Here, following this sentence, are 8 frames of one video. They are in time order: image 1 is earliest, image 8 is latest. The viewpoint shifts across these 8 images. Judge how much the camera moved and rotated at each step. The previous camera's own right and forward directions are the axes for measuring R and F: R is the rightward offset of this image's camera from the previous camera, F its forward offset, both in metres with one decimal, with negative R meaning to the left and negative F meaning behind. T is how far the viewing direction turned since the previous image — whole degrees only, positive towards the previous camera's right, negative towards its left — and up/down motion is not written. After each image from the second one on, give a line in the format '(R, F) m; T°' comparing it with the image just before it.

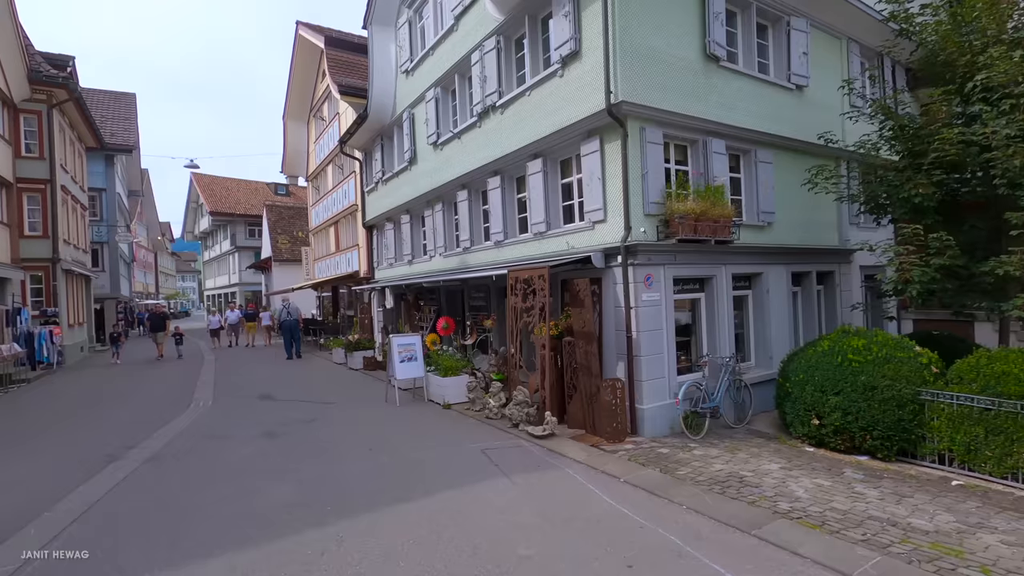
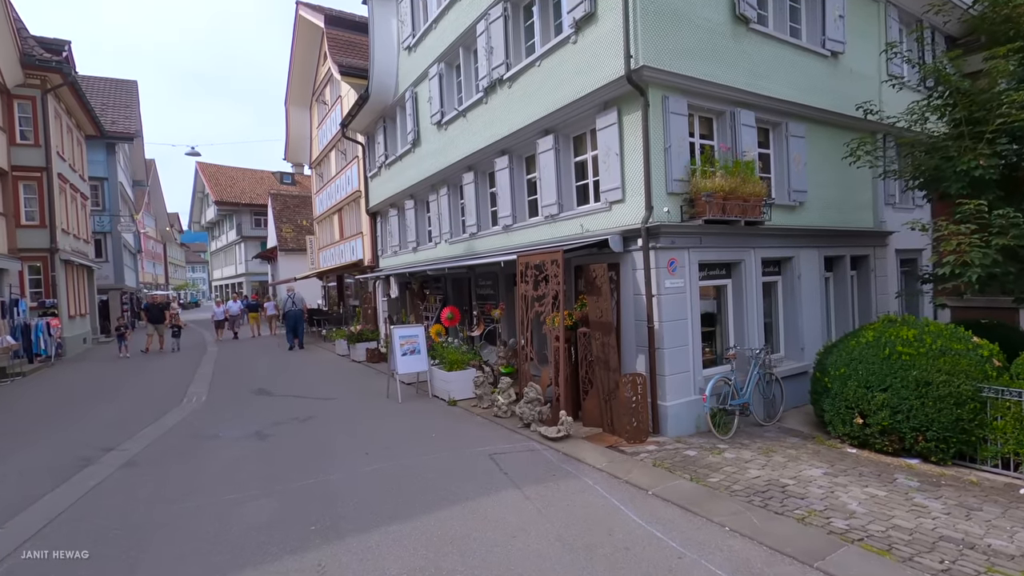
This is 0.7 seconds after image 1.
(0.0, +0.7) m; -1°
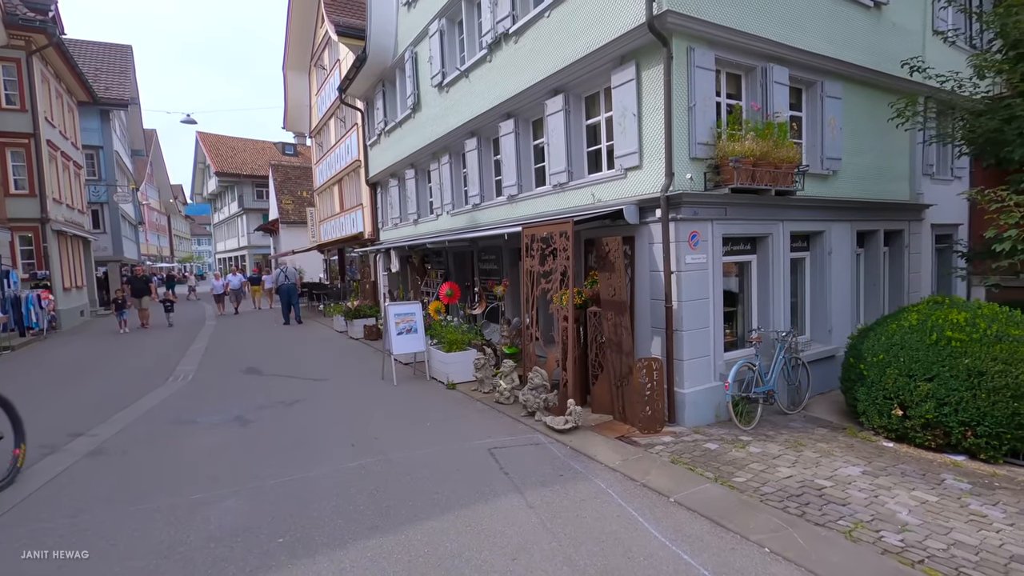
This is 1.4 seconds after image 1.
(0.0, +0.7) m; -1°
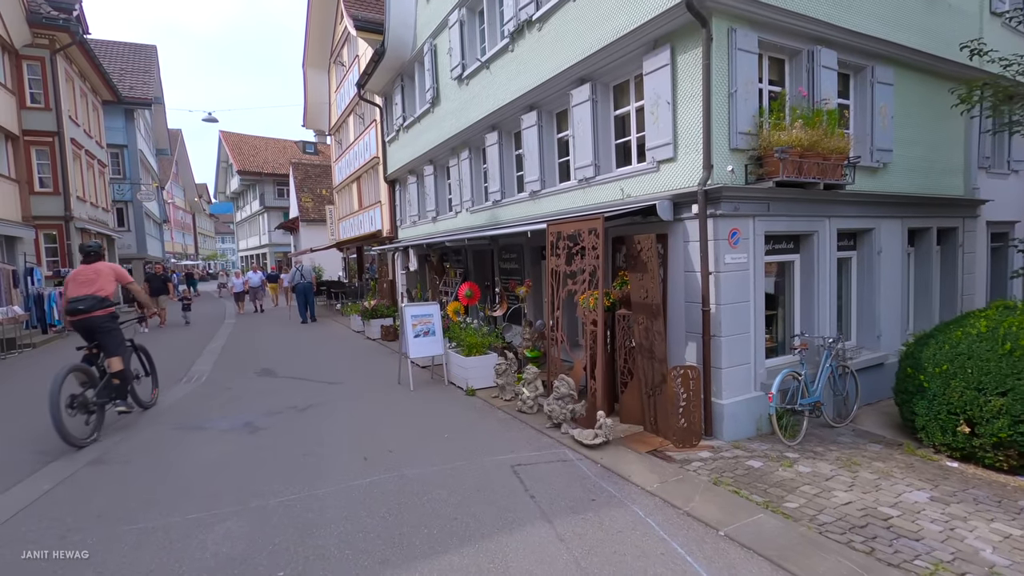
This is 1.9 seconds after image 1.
(-0.1, +0.4) m; -2°
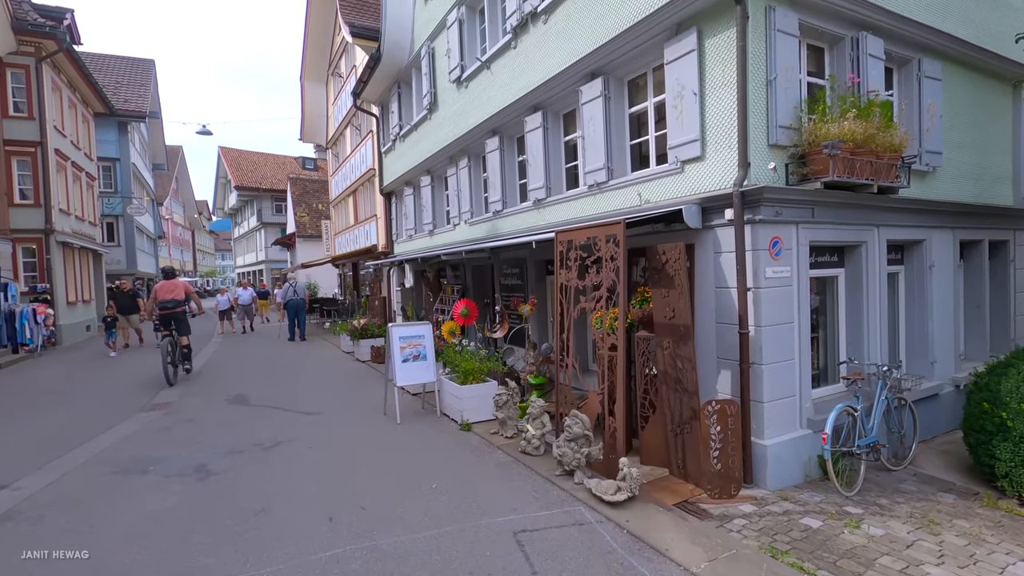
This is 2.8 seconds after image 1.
(0.0, +0.9) m; 0°
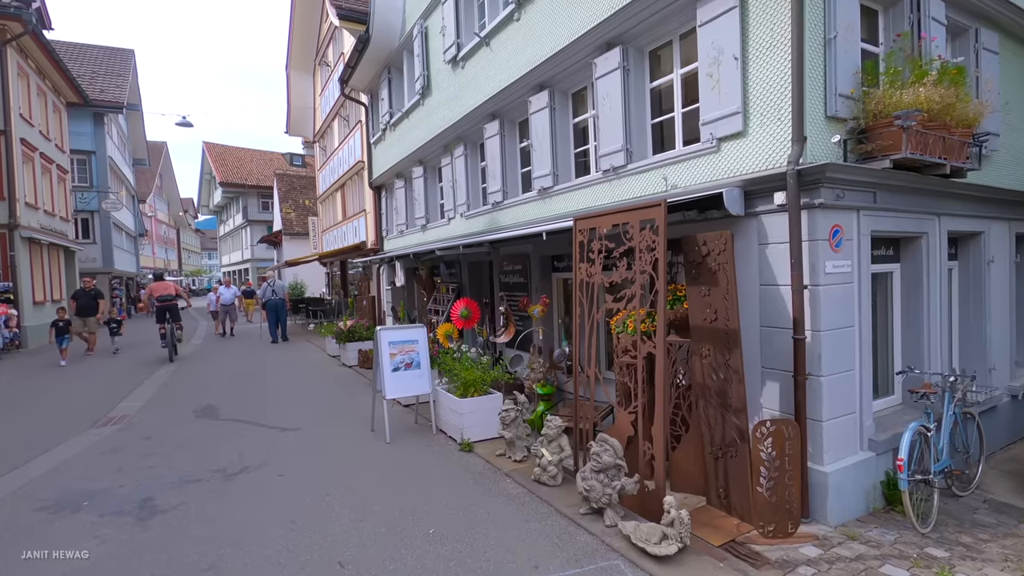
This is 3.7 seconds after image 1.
(-0.2, +0.9) m; +1°
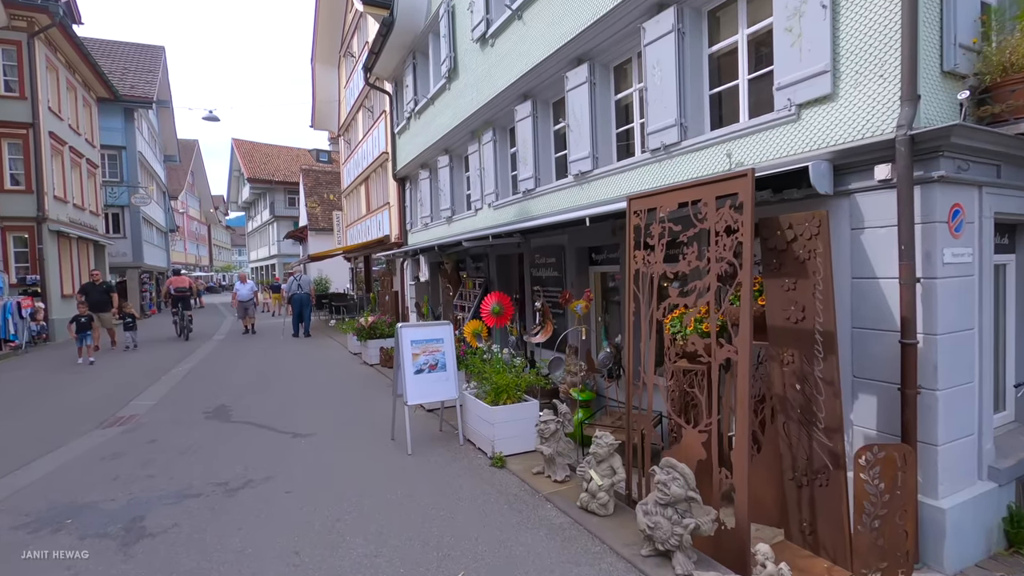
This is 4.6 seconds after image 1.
(-0.1, +0.7) m; -3°
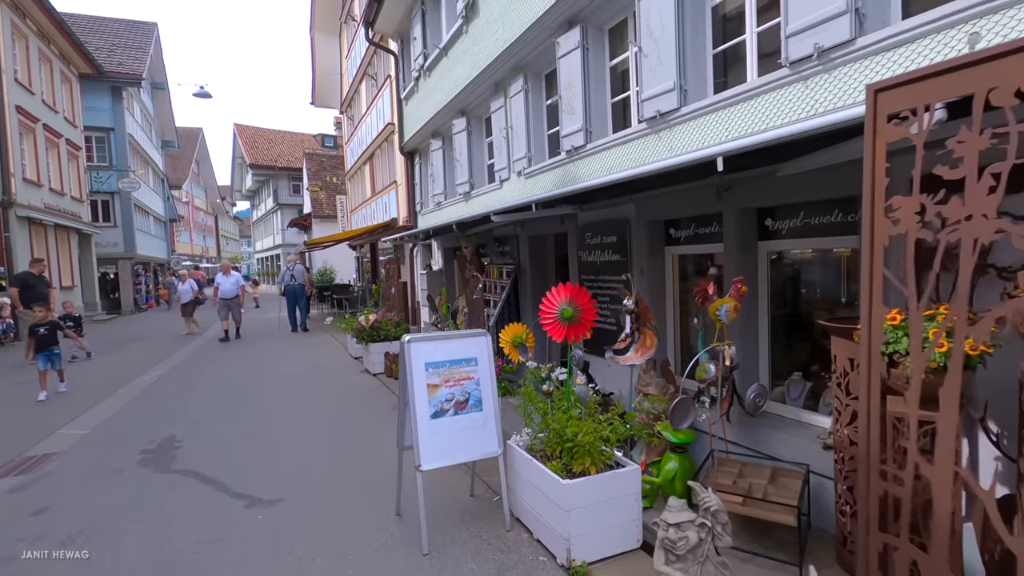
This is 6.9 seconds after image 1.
(-0.4, +2.0) m; -1°
